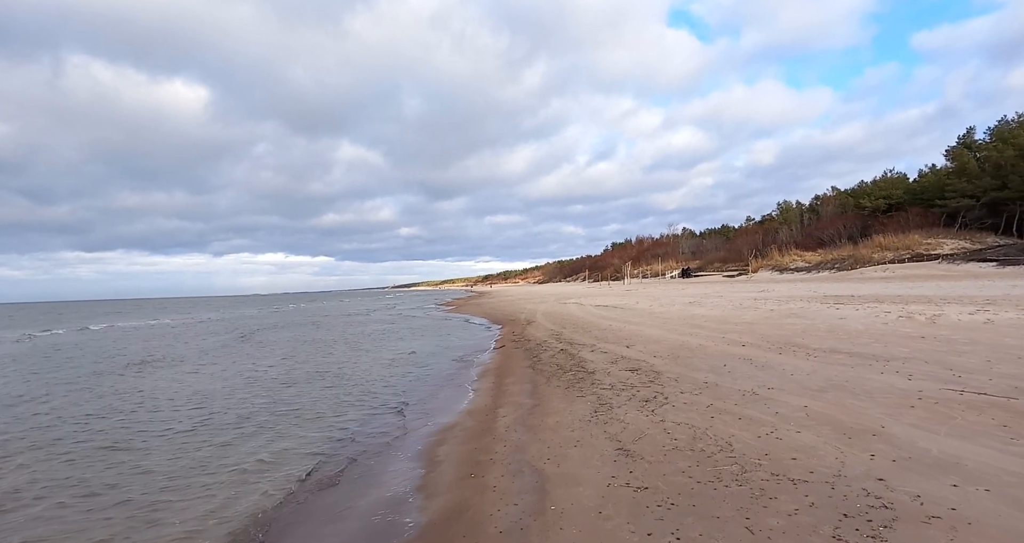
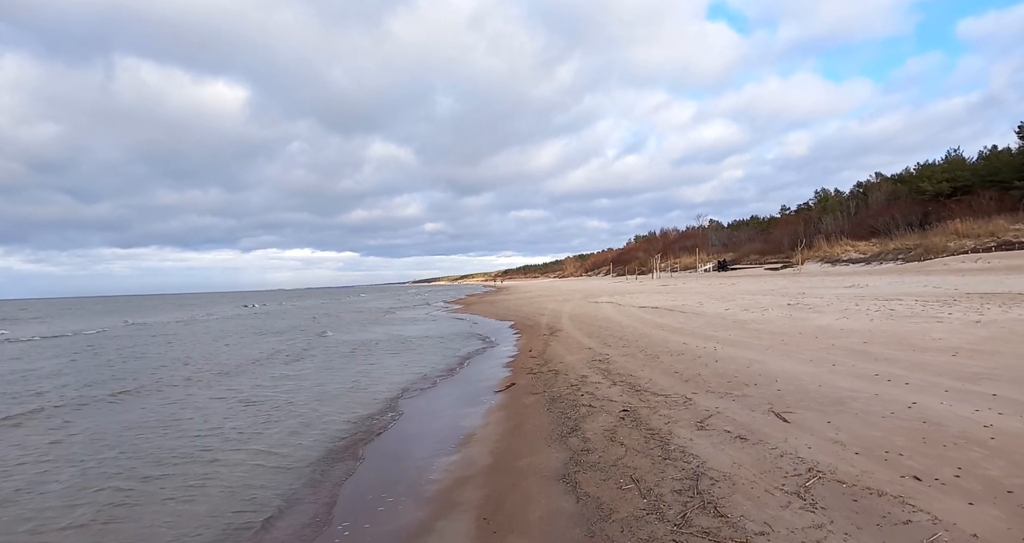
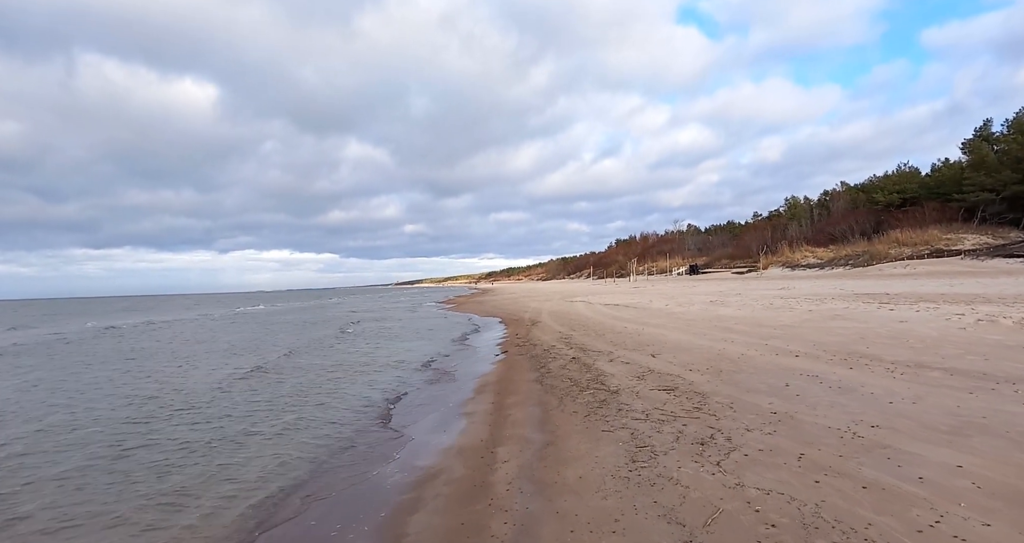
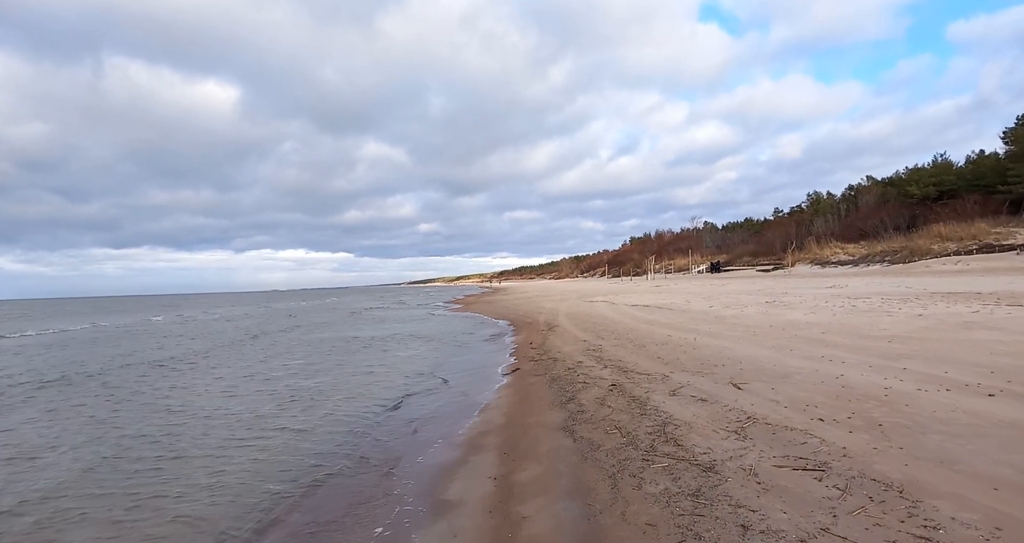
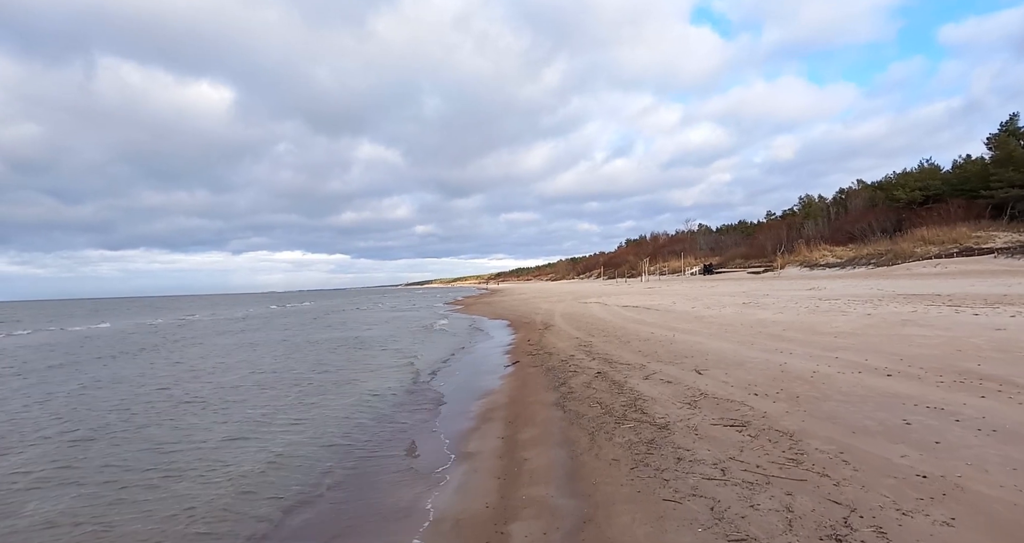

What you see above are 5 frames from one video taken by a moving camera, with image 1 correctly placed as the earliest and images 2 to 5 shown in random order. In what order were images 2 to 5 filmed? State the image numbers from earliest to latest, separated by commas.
3, 5, 4, 2
